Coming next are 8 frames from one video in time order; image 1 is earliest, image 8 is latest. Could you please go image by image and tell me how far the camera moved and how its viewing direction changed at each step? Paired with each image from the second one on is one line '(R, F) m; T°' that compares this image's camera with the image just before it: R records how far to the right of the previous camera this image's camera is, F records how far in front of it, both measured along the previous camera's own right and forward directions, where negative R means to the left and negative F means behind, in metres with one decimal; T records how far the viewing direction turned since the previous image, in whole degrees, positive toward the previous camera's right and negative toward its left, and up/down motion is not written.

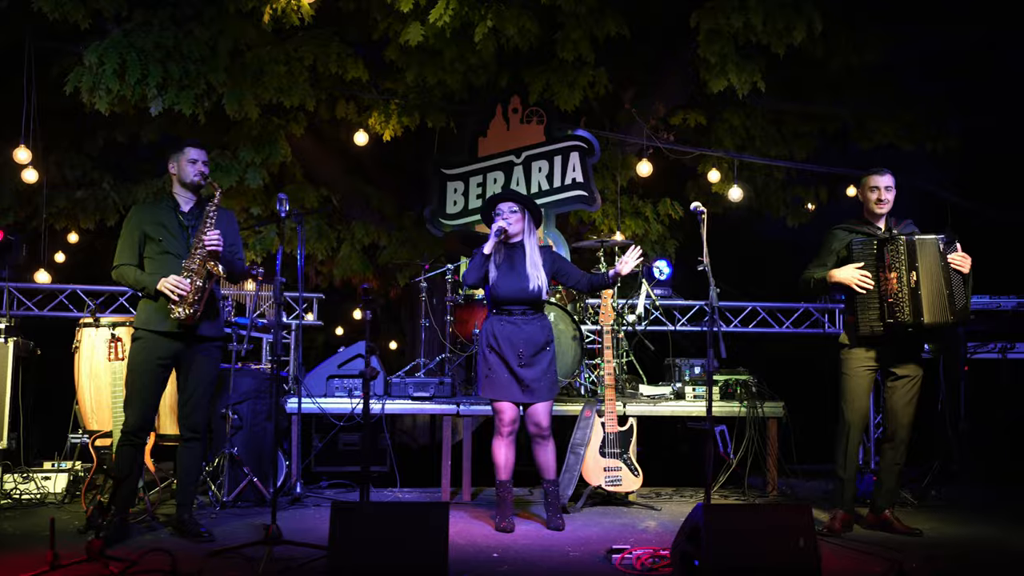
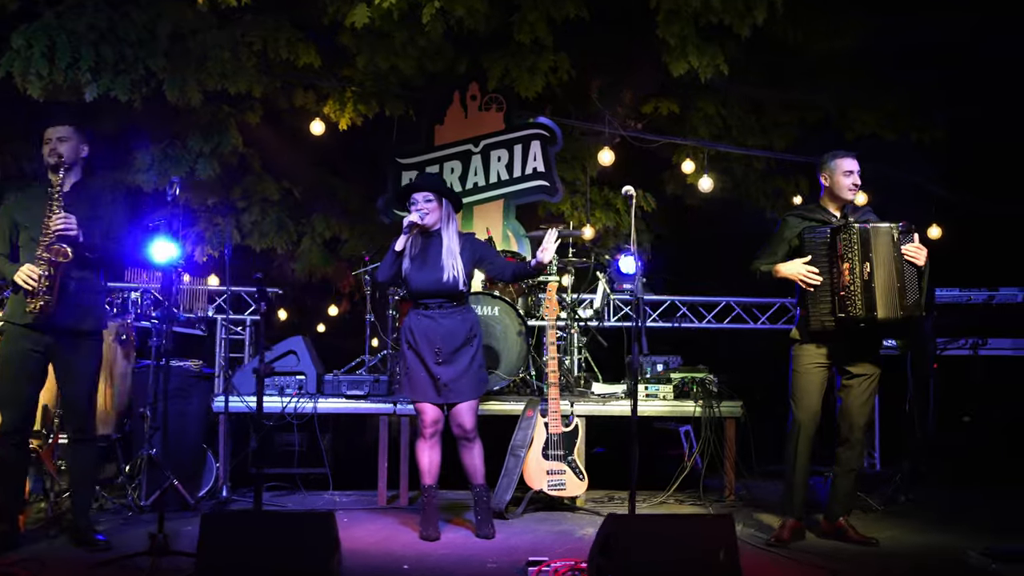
(+0.5, +0.4) m; 0°
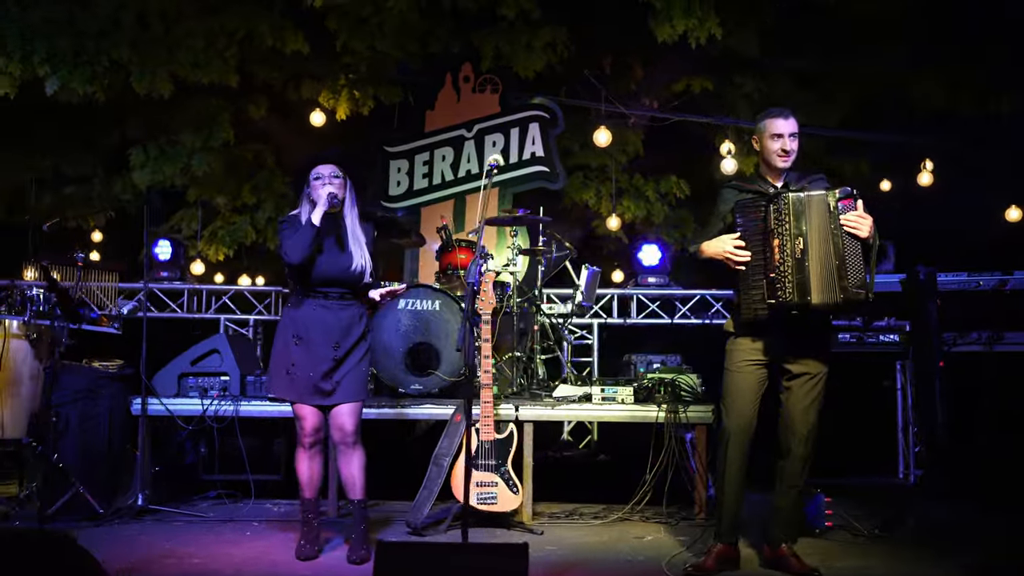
(+1.3, +0.8) m; -8°
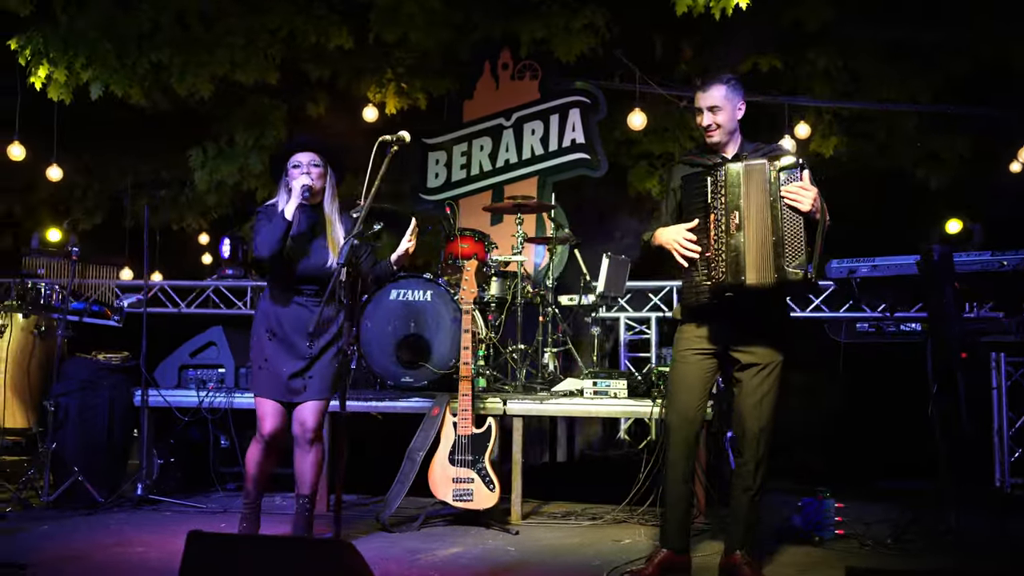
(+1.1, +0.4) m; -9°
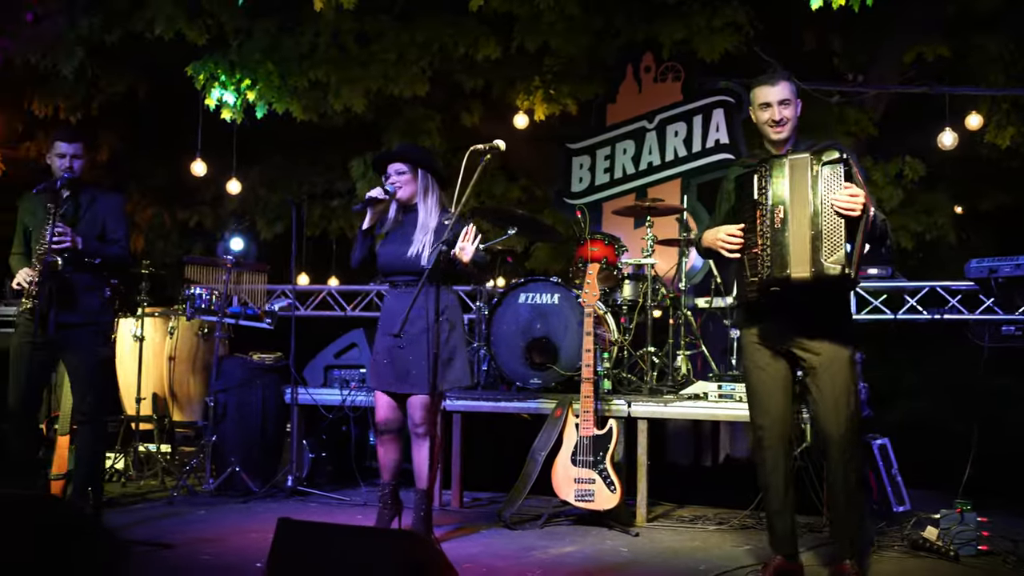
(+0.4, 0.0) m; -11°
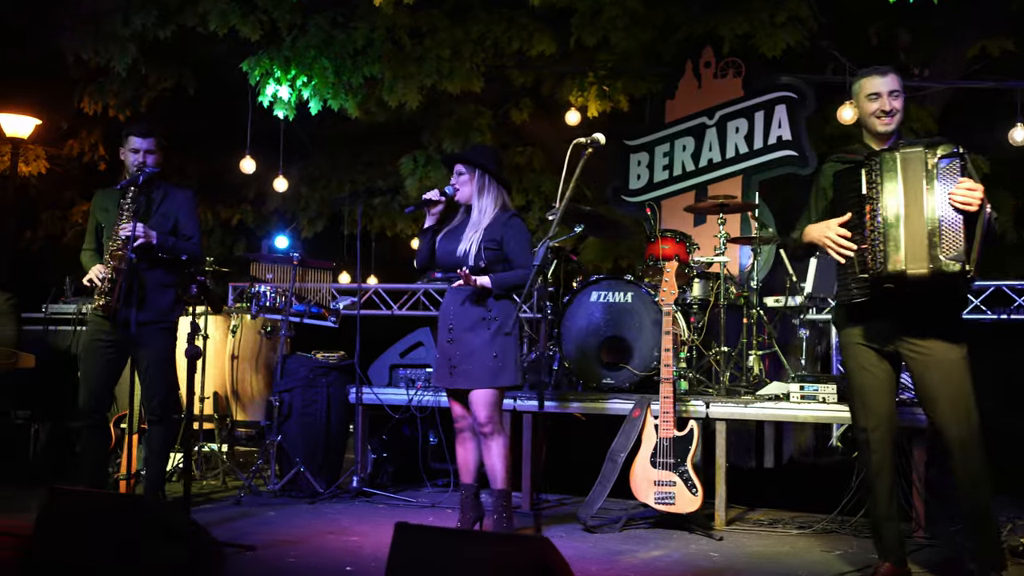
(-0.4, +0.1) m; -1°
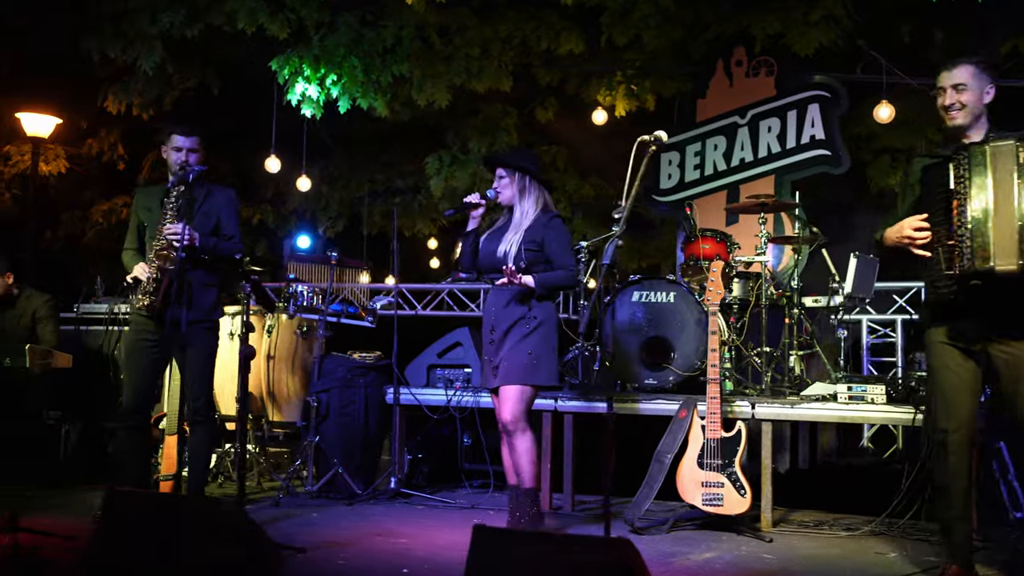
(-0.3, 0.0) m; 0°
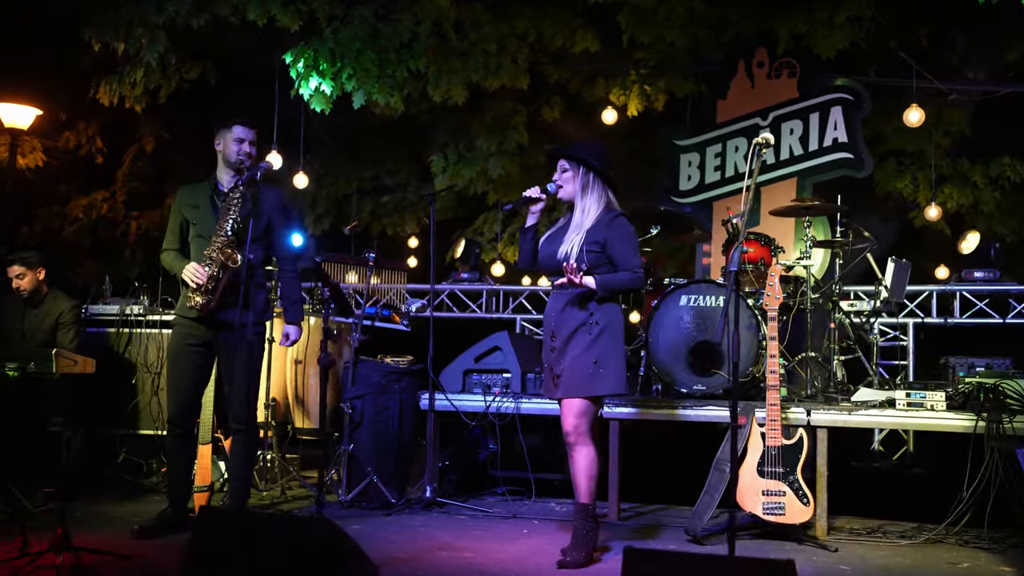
(-0.6, +0.2) m; +3°
